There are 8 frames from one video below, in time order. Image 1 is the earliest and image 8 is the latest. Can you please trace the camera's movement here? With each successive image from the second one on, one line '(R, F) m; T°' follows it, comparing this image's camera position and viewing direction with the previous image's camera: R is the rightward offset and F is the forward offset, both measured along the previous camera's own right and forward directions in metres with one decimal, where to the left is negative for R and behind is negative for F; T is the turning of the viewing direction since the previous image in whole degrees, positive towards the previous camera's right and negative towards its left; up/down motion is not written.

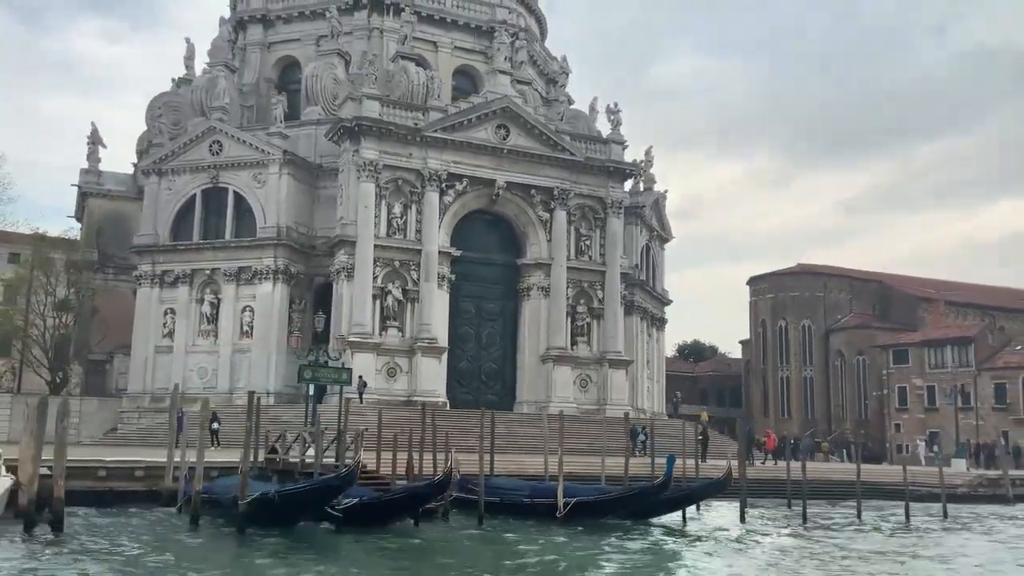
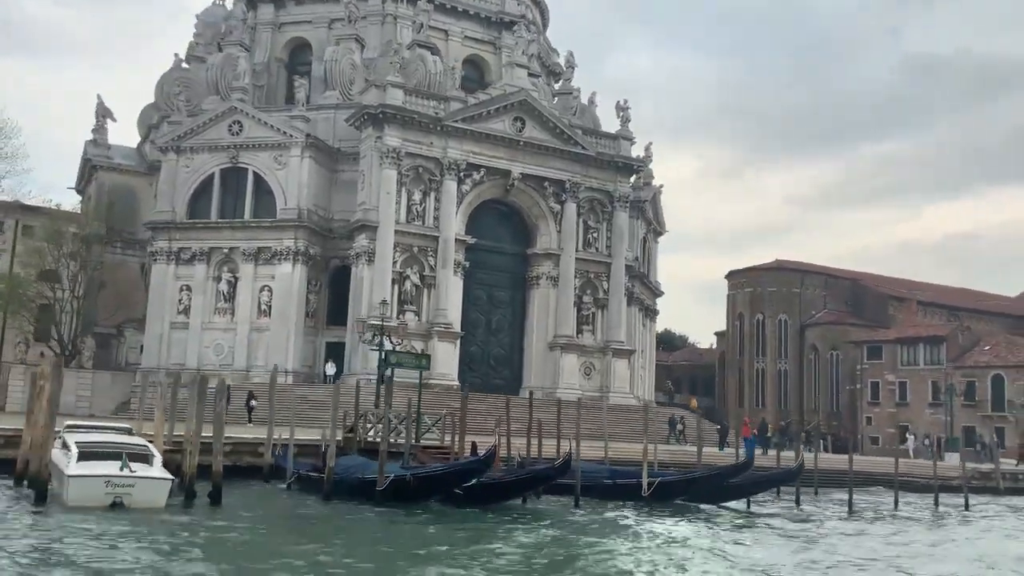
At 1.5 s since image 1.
(-2.7, -1.1) m; +3°
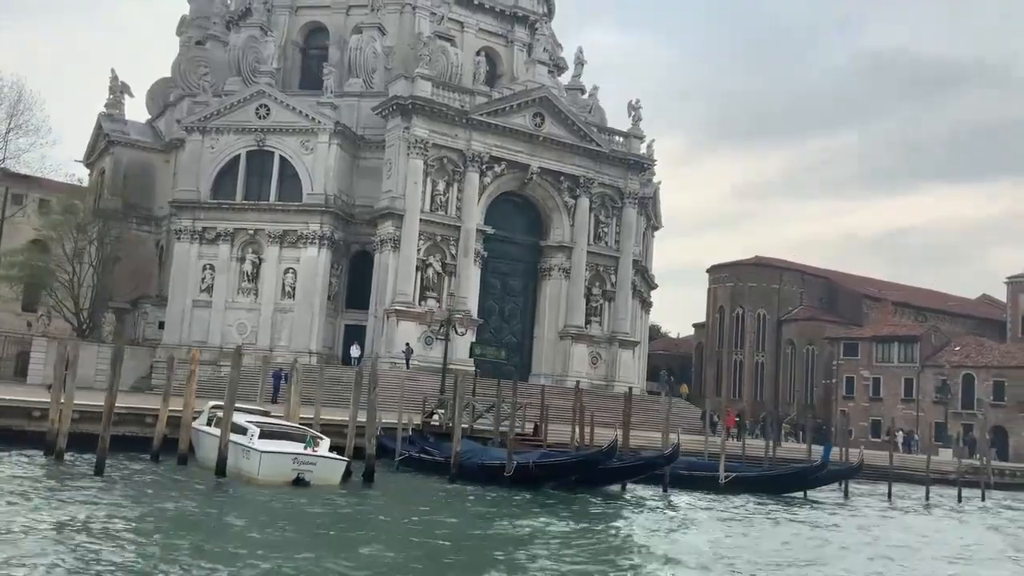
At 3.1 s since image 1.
(-3.0, -1.3) m; +3°
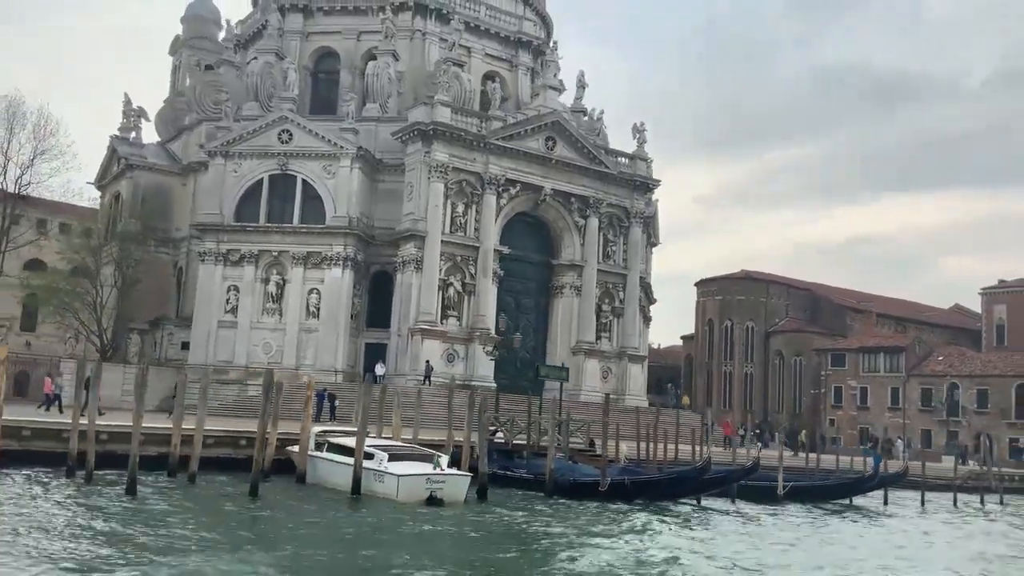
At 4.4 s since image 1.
(-2.3, -1.3) m; +2°
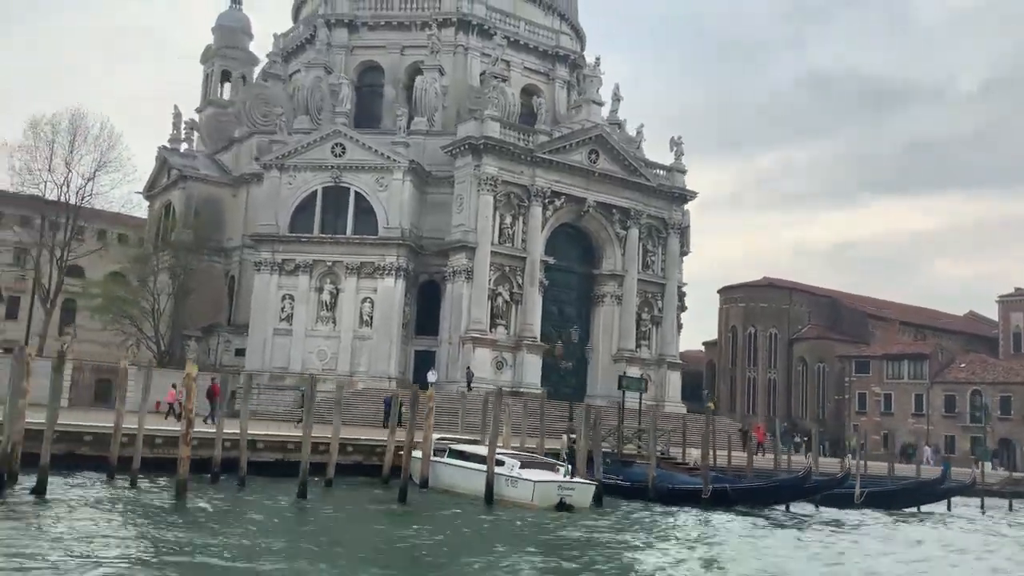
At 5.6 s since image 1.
(-2.1, -1.2) m; 0°
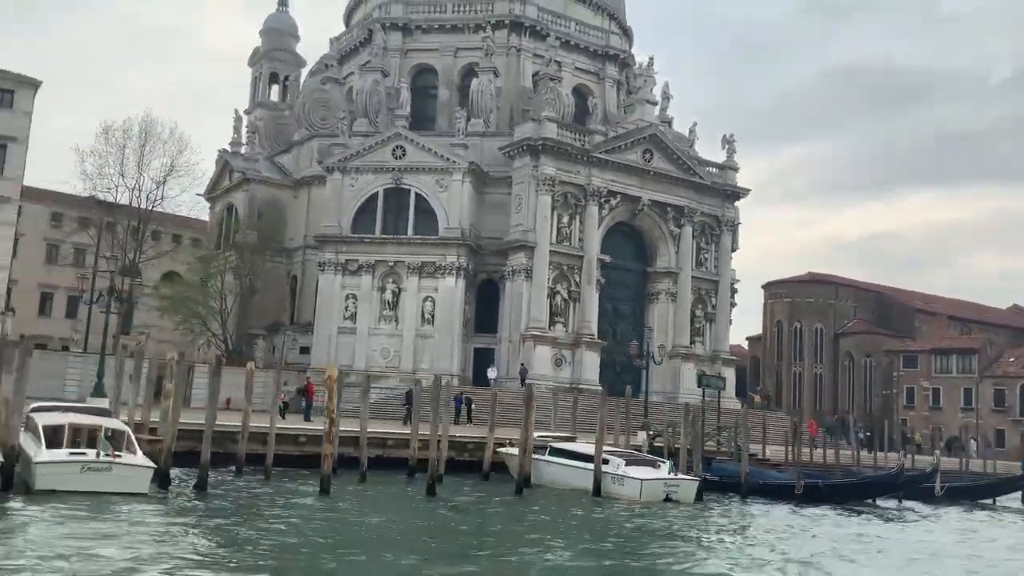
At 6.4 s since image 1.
(-1.3, -0.8) m; -2°
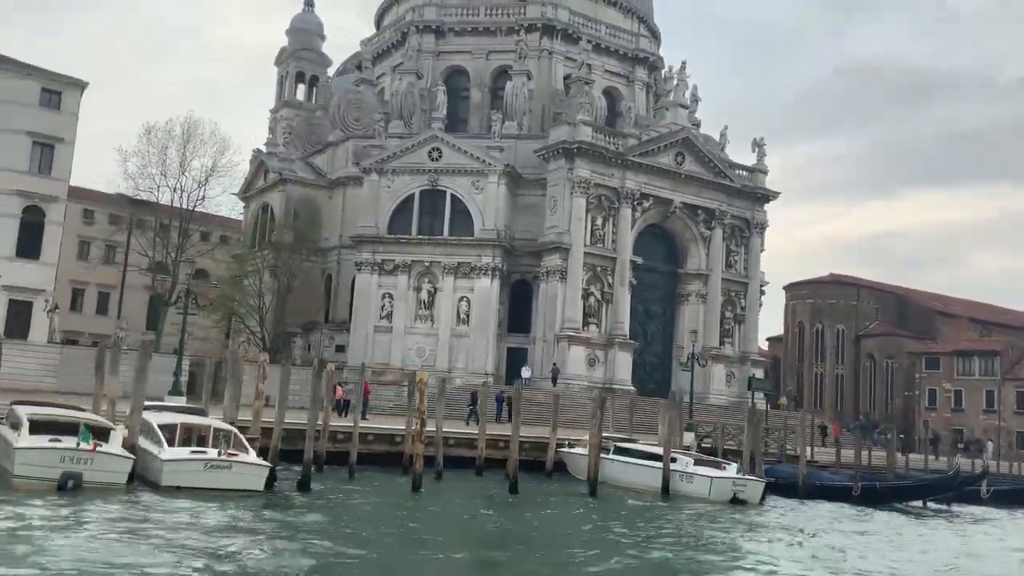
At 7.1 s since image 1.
(-1.2, -0.6) m; 0°
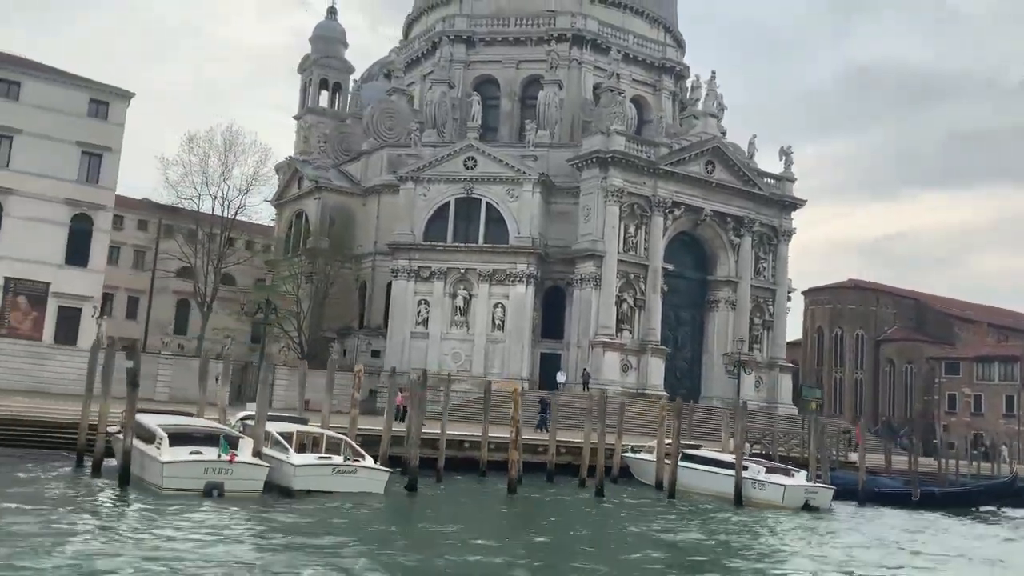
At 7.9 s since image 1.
(-1.4, -0.7) m; 0°
